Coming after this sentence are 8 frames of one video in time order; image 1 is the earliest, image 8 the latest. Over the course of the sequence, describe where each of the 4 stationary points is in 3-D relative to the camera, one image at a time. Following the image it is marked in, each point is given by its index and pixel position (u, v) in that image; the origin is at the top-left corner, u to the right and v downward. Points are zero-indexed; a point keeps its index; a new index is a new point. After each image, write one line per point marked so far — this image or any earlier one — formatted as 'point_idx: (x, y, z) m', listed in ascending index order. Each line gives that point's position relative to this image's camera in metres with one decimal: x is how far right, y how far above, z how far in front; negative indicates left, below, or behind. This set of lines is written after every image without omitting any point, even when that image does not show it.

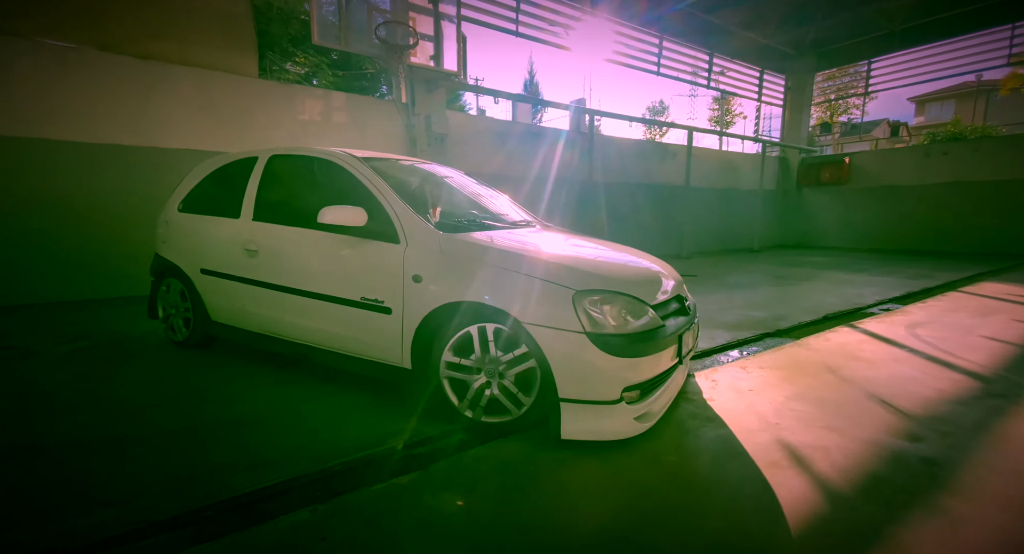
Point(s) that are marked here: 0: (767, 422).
0: (+1.3, -0.7, +2.5) m
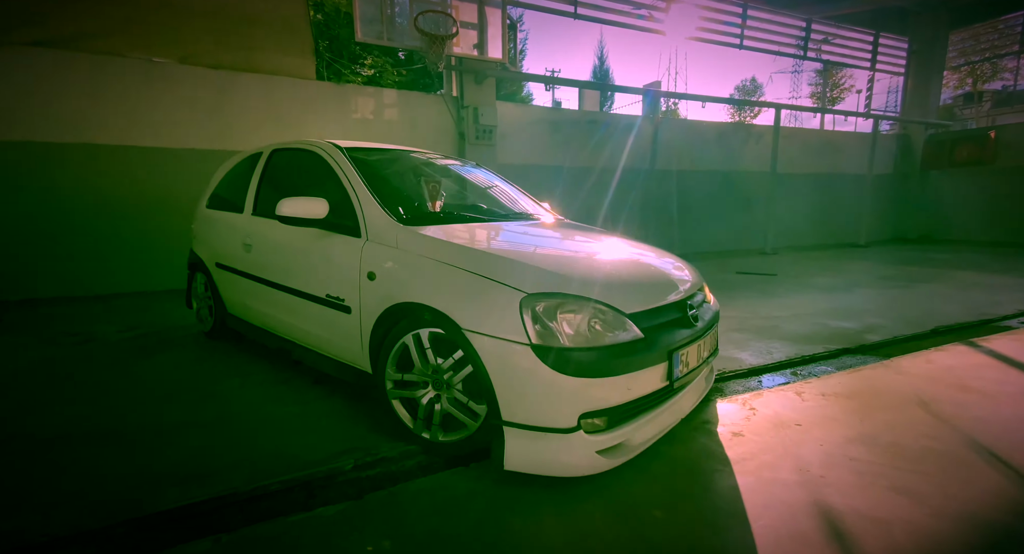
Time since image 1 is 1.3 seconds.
0: (+1.1, -0.7, +1.8) m
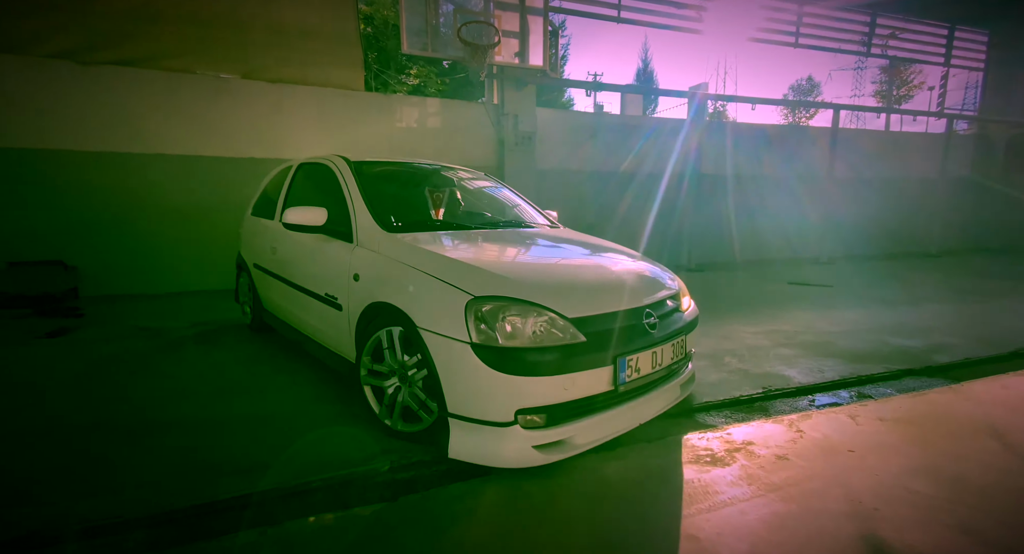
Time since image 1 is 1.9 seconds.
0: (+1.2, -0.8, +1.7) m
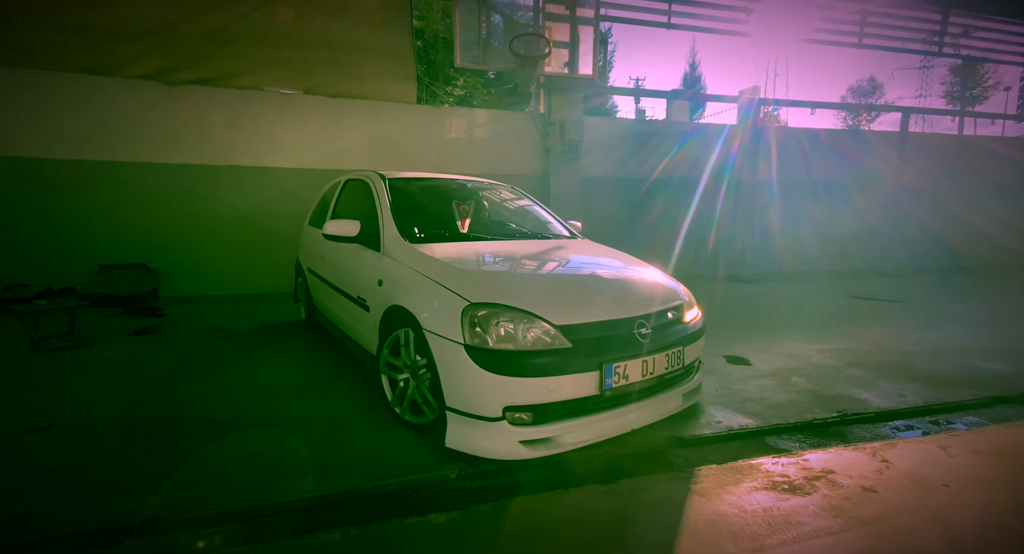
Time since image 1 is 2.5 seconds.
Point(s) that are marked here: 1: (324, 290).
0: (+1.5, -0.9, +1.6) m
1: (-1.4, -0.1, +3.7) m
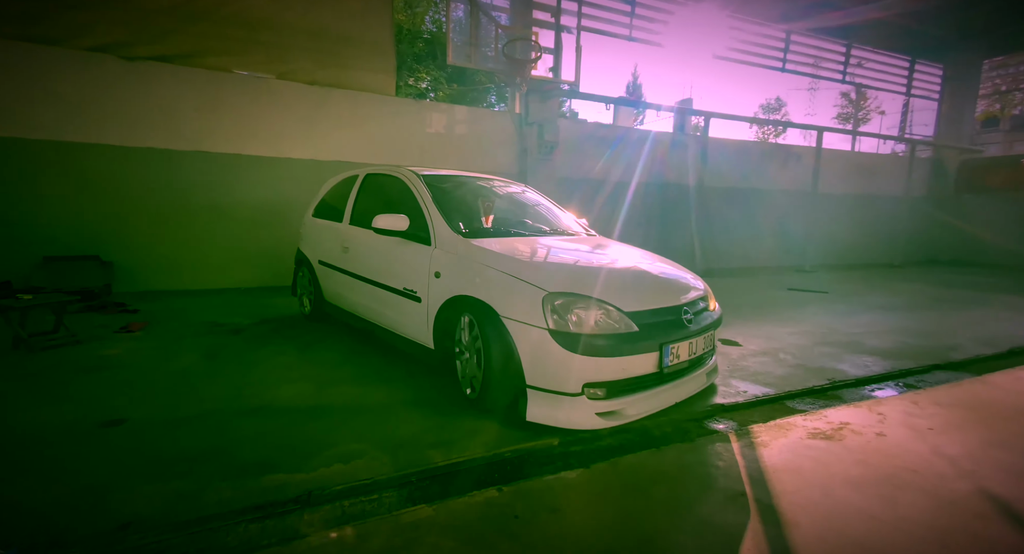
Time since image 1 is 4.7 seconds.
0: (+2.0, -0.9, +2.2) m
1: (-1.2, -0.1, +3.7) m
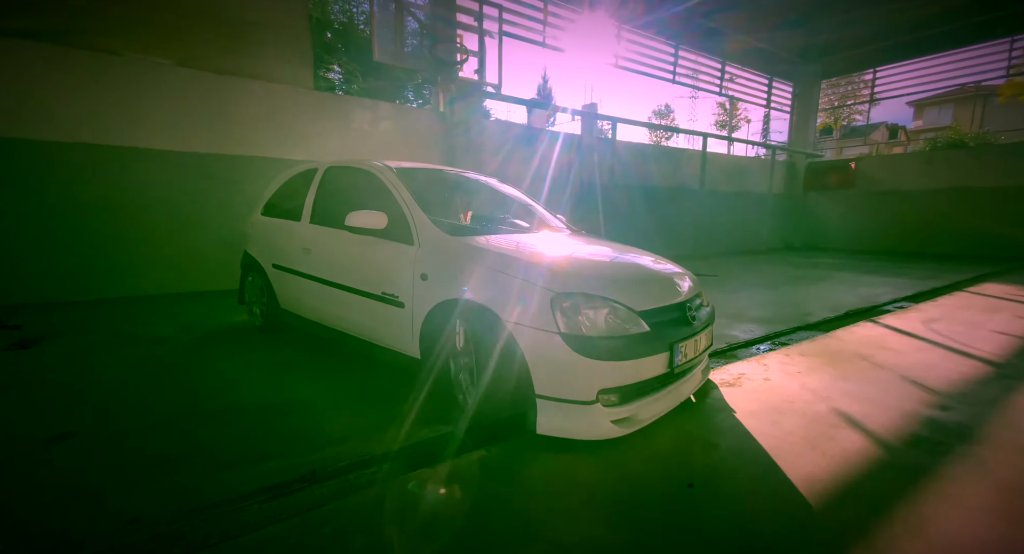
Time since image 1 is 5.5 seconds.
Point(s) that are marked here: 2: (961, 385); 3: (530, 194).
0: (+1.9, -0.7, +3.0) m
1: (-1.6, -0.1, +3.8) m
2: (+2.9, -0.7, +3.0) m
3: (+0.3, +1.5, +8.5) m
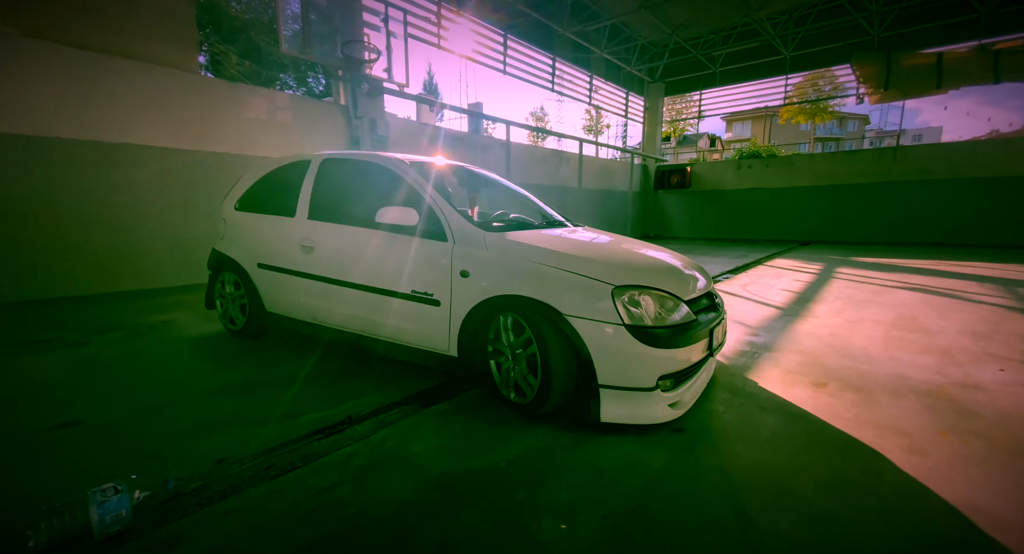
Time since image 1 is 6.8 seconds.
0: (+1.6, -0.5, +4.3) m
1: (-2.0, 0.0, +4.2) m
2: (+2.5, -0.4, +4.7) m
3: (-1.6, +1.7, +9.2) m
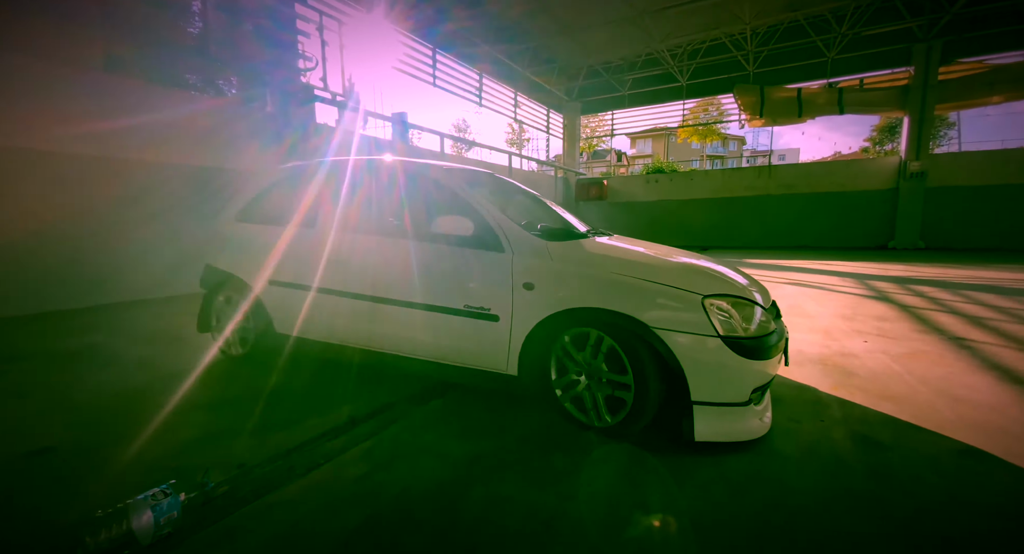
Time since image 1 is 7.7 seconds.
0: (+1.2, -0.6, +5.0) m
1: (-2.3, -0.1, +4.2) m
2: (+2.0, -0.4, +5.5) m
3: (-2.8, +1.5, +9.2) m
